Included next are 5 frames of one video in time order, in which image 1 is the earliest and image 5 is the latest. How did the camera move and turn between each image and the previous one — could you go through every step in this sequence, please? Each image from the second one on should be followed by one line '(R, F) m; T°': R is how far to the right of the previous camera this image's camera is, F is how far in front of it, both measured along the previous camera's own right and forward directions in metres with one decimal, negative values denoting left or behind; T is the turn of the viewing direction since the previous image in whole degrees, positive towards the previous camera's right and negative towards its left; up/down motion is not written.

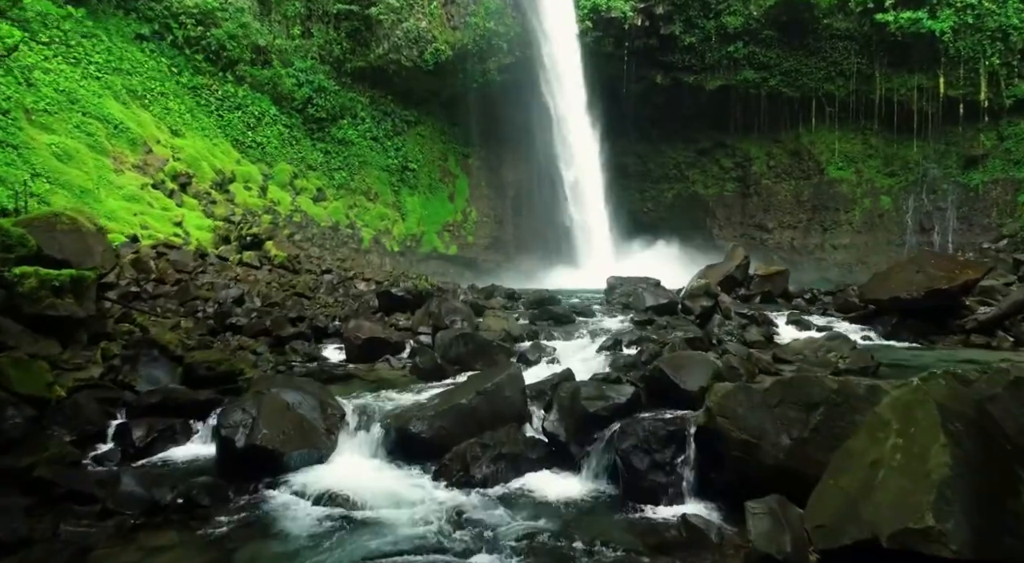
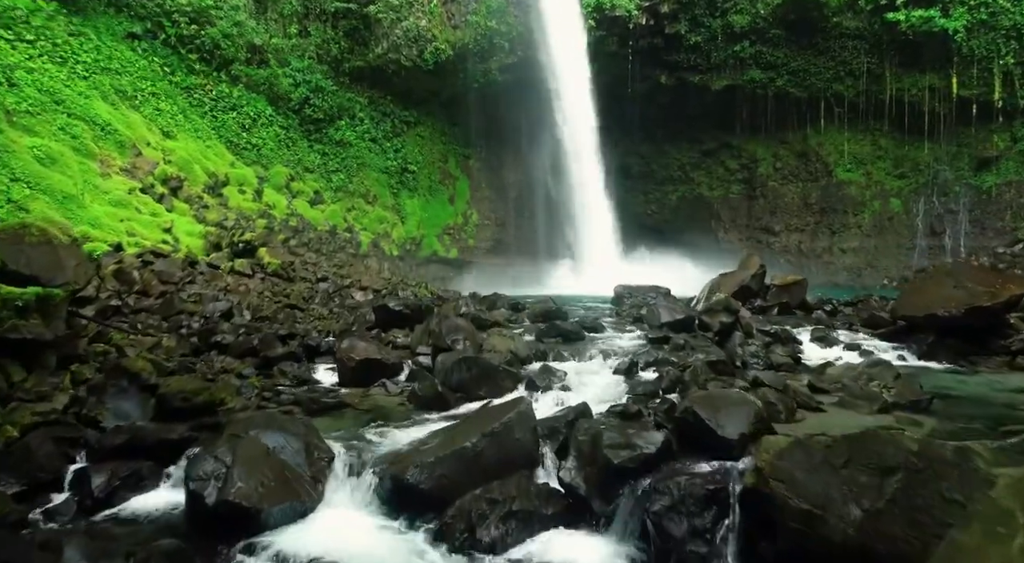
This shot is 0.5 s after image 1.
(-0.1, +0.5) m; 0°
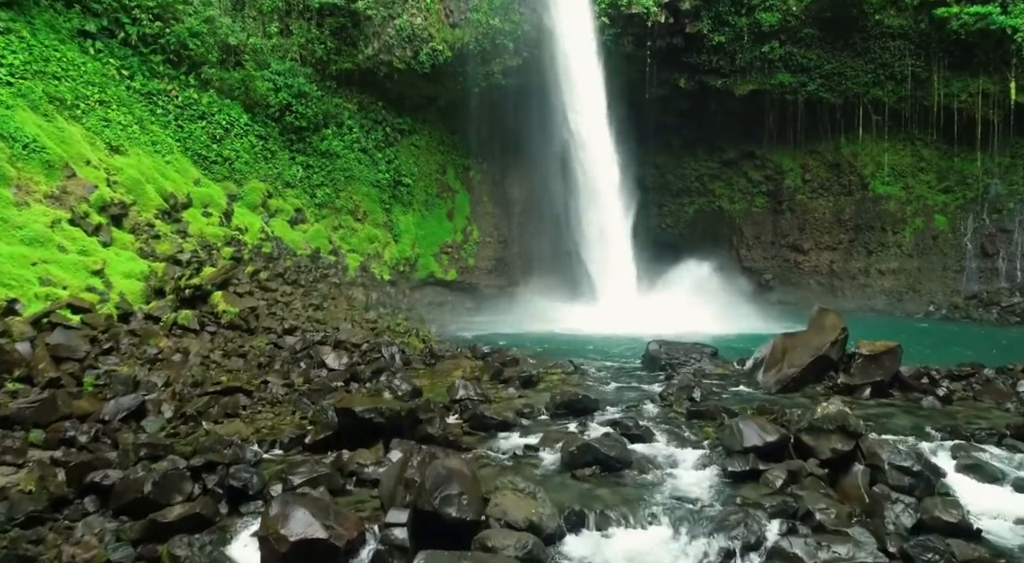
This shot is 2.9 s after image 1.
(-0.1, +2.0) m; 0°
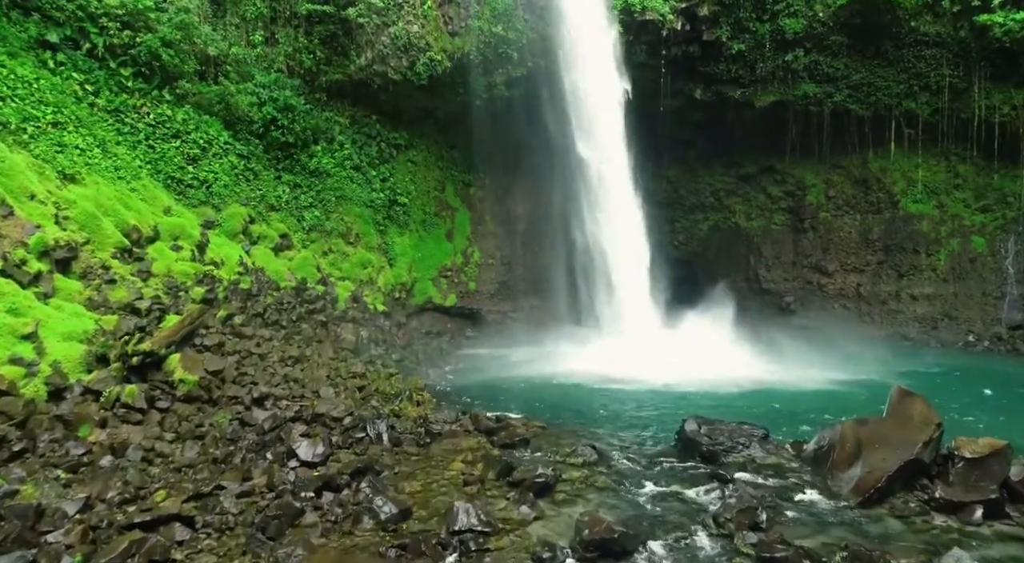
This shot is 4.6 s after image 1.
(-0.1, +1.4) m; 0°
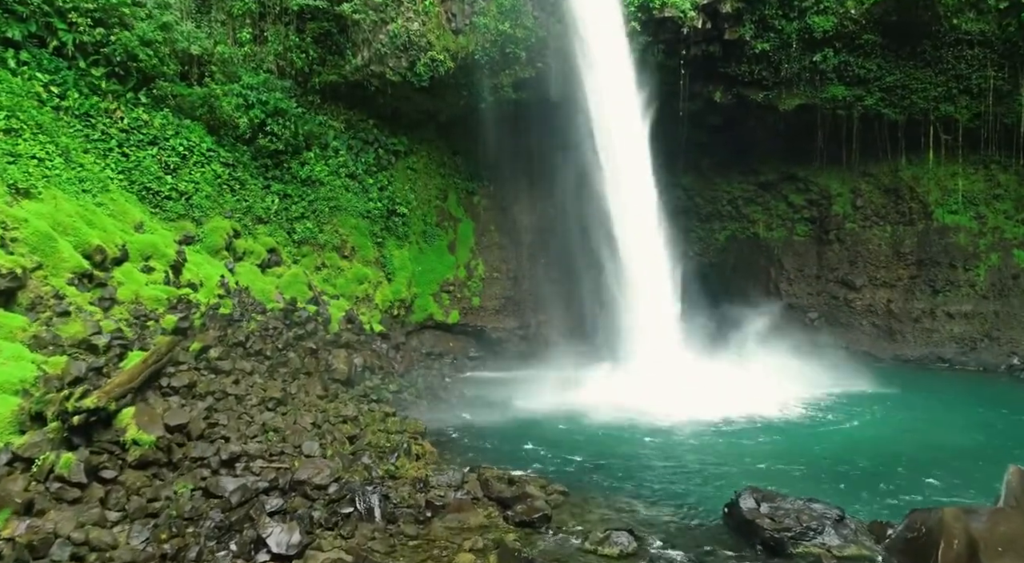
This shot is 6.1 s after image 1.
(-0.2, +1.3) m; 0°
